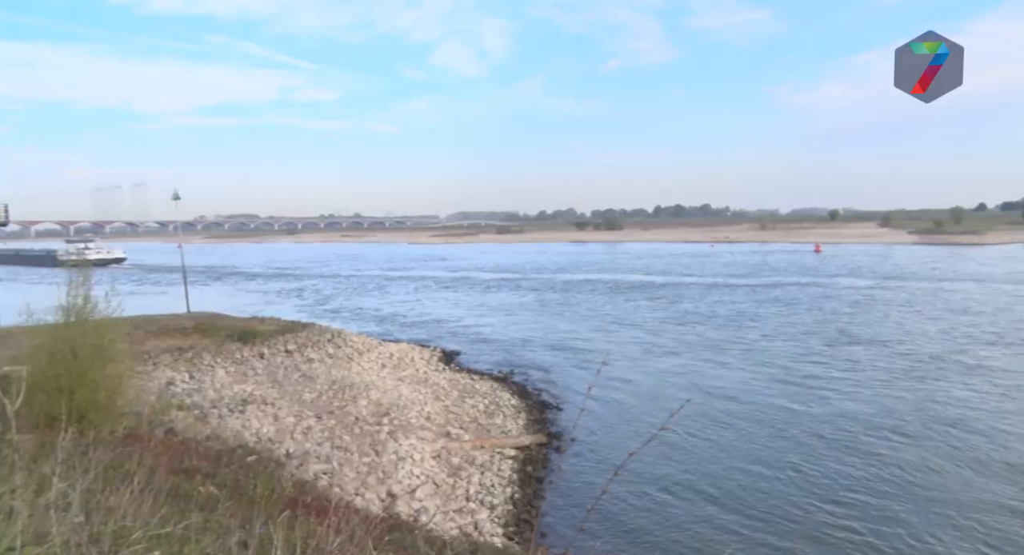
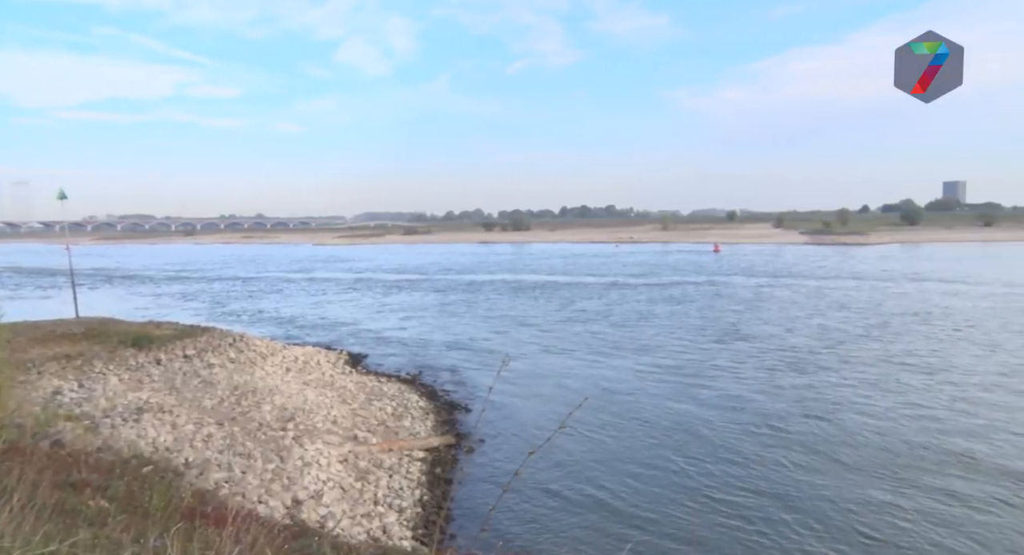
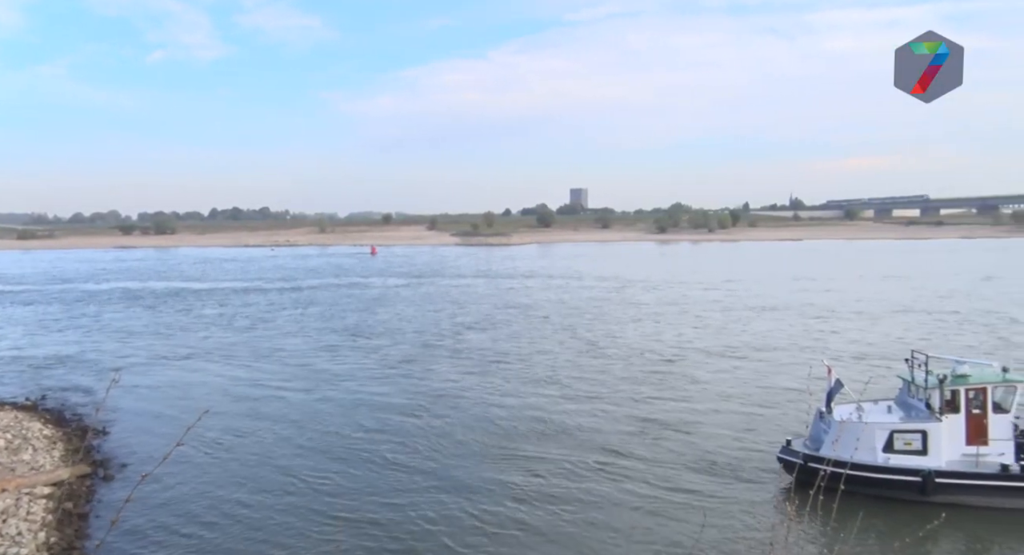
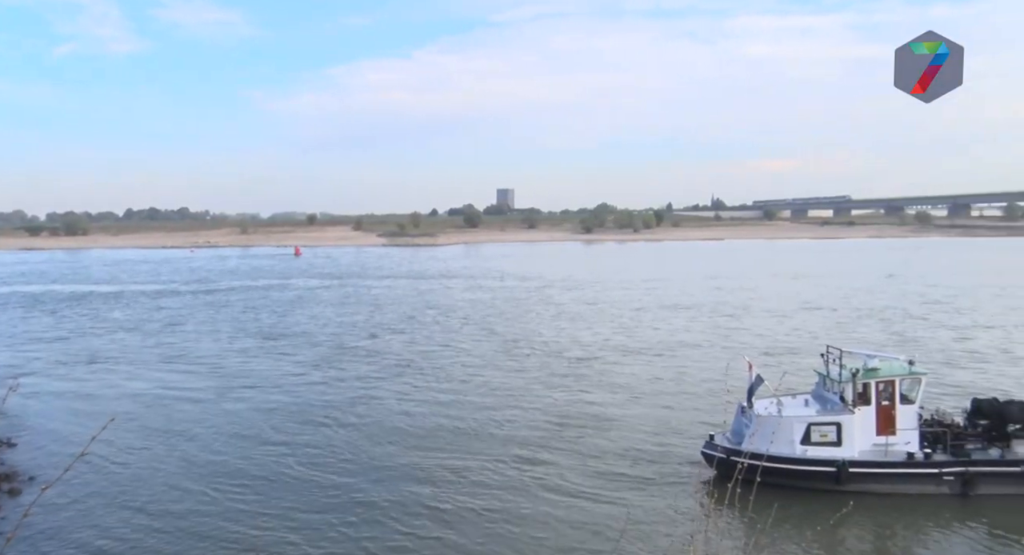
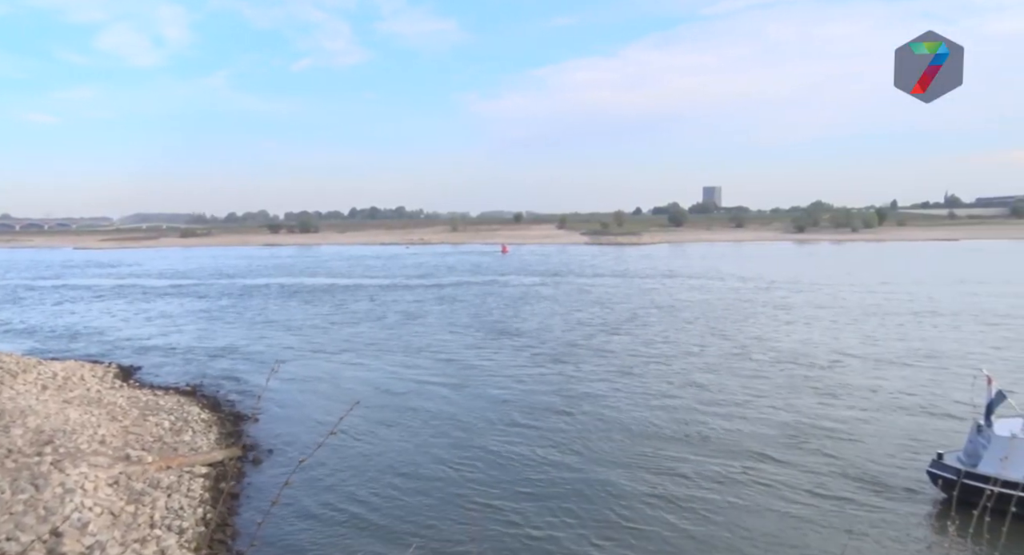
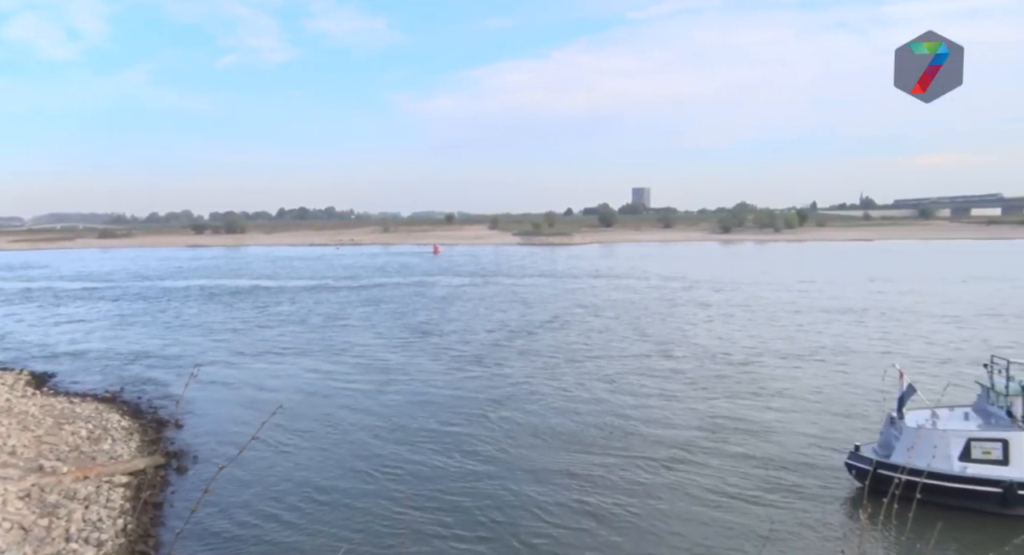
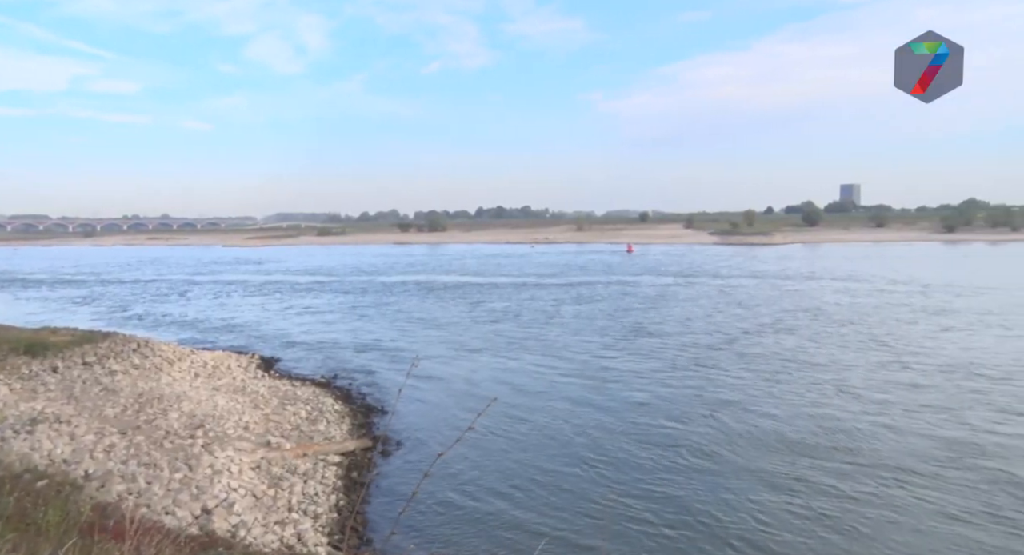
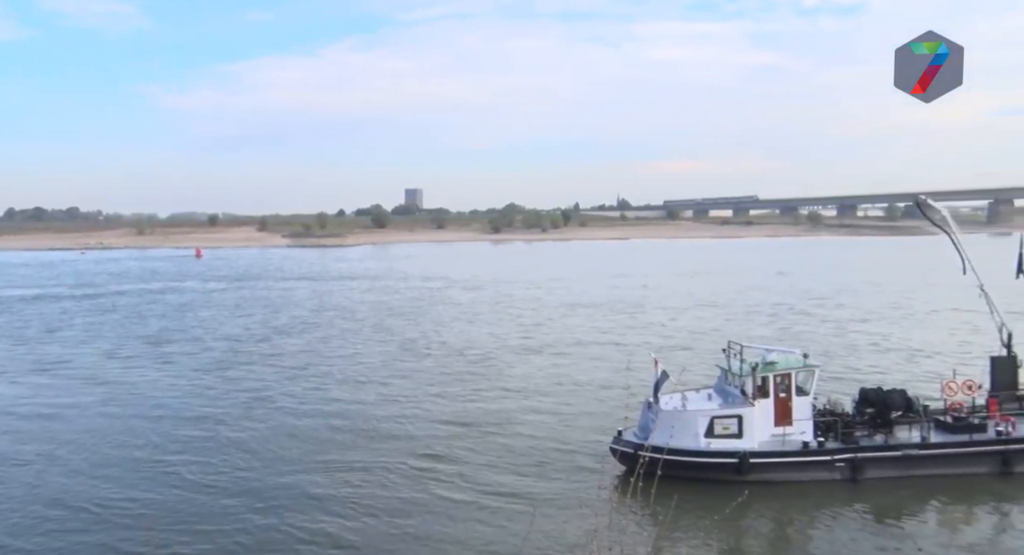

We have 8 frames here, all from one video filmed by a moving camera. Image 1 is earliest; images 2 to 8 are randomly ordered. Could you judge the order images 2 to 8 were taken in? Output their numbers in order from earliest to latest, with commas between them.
2, 7, 5, 6, 3, 4, 8
